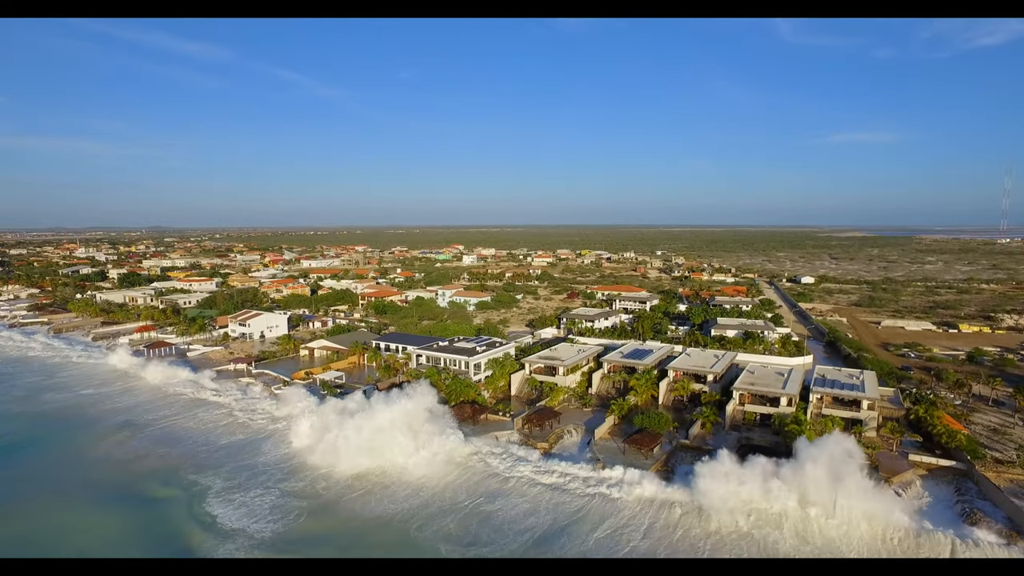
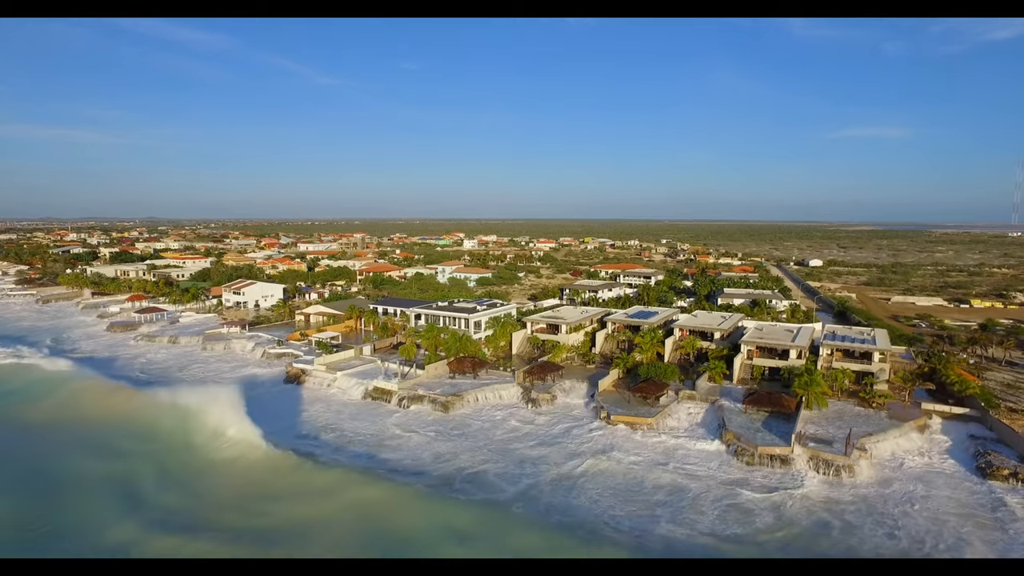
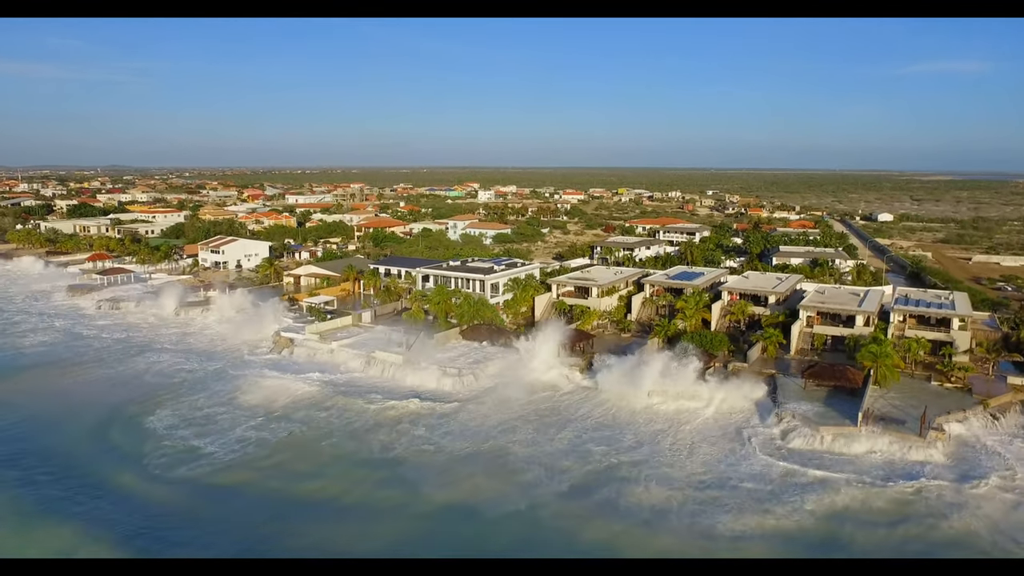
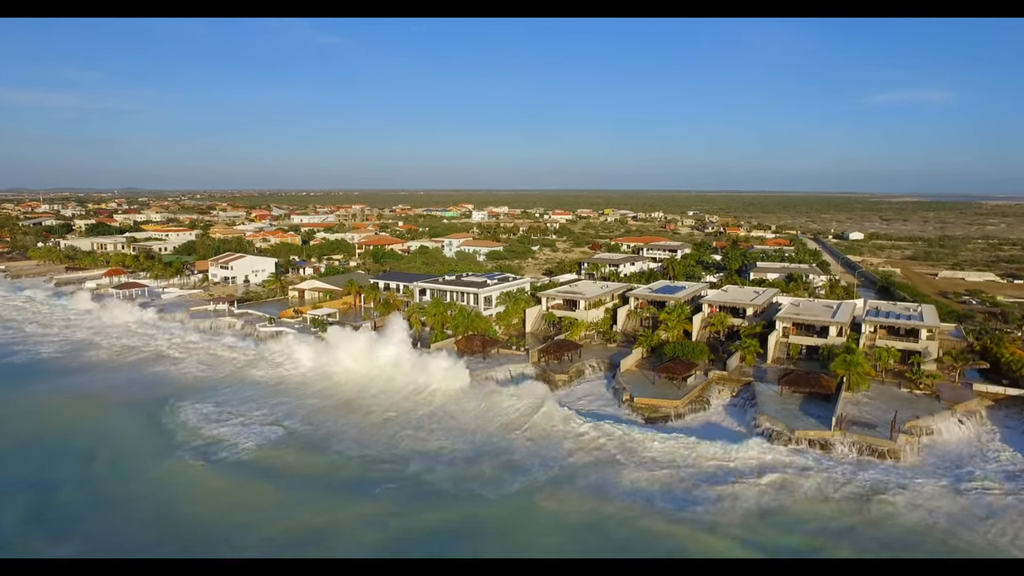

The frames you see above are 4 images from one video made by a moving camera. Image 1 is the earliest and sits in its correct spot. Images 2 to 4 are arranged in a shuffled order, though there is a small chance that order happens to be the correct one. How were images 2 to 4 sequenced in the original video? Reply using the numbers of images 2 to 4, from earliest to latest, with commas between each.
2, 4, 3
